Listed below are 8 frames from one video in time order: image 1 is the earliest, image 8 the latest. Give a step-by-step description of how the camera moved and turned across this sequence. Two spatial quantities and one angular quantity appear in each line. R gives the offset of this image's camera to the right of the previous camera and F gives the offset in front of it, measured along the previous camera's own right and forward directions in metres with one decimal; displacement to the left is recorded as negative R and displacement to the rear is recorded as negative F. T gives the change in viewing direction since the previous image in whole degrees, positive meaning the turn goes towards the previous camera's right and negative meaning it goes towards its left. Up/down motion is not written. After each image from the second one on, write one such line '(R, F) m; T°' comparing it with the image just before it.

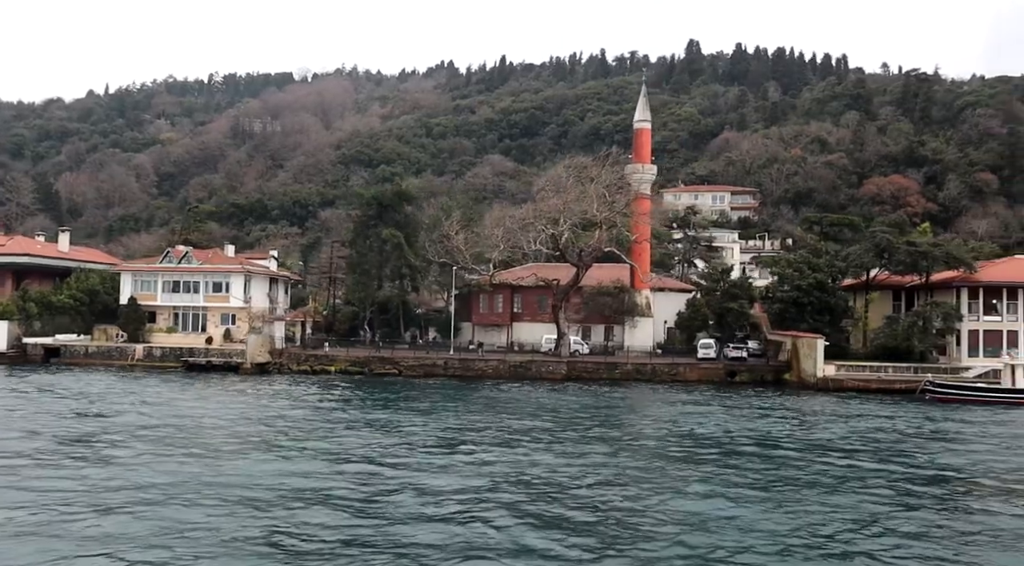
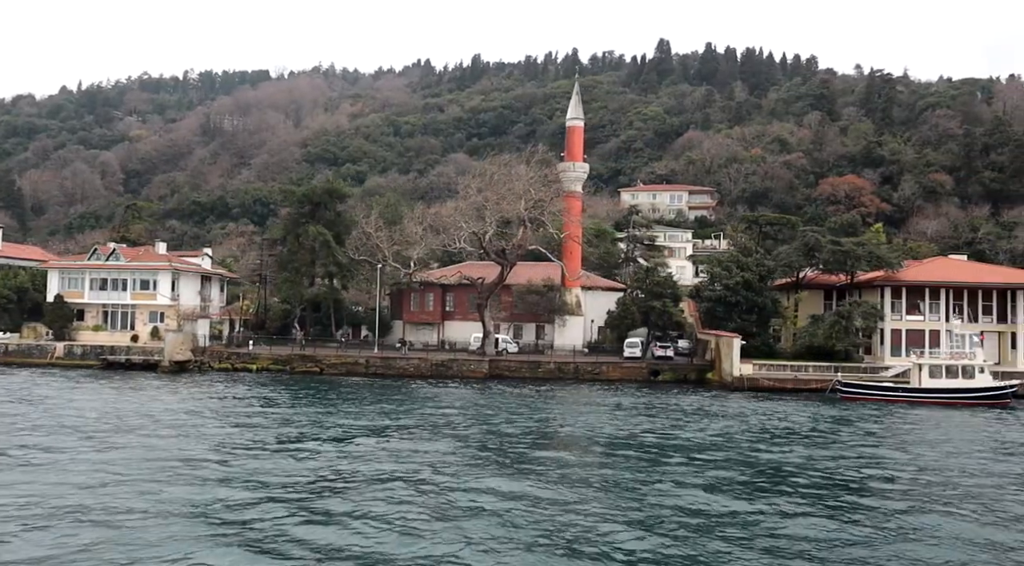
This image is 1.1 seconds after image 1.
(+3.1, +0.2) m; +1°
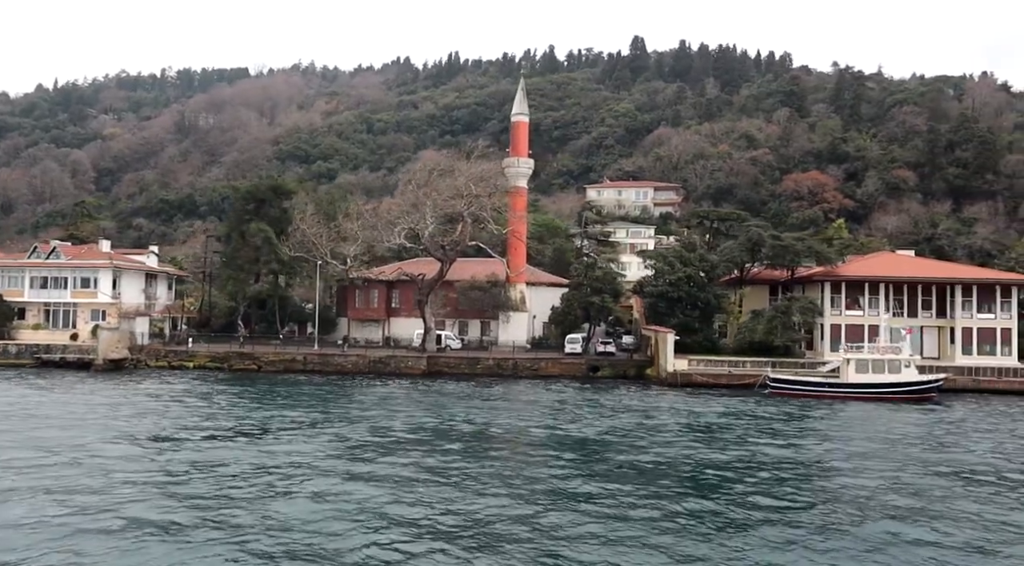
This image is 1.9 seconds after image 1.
(+2.4, +0.2) m; +1°
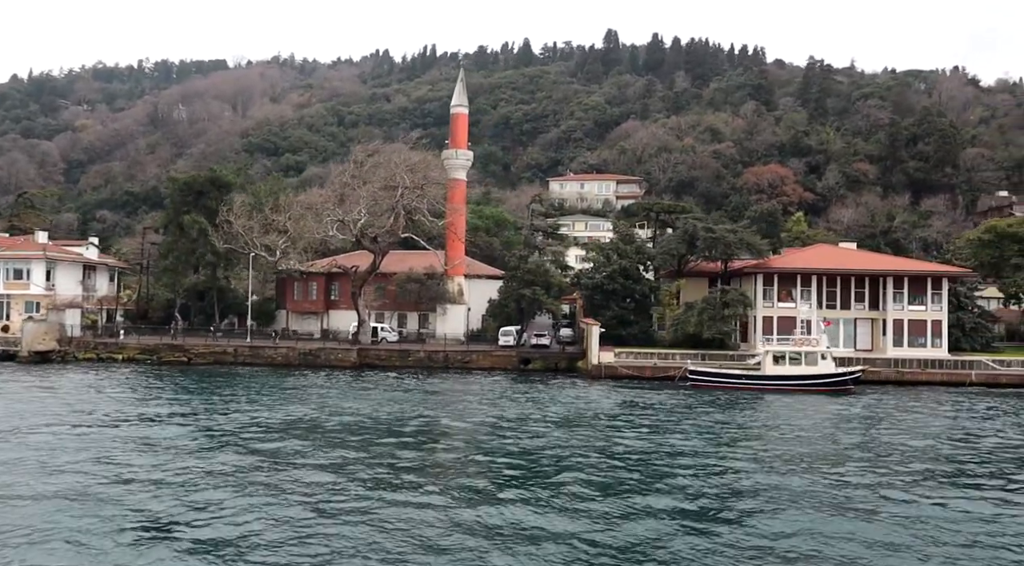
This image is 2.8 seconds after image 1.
(+2.7, +0.2) m; +1°
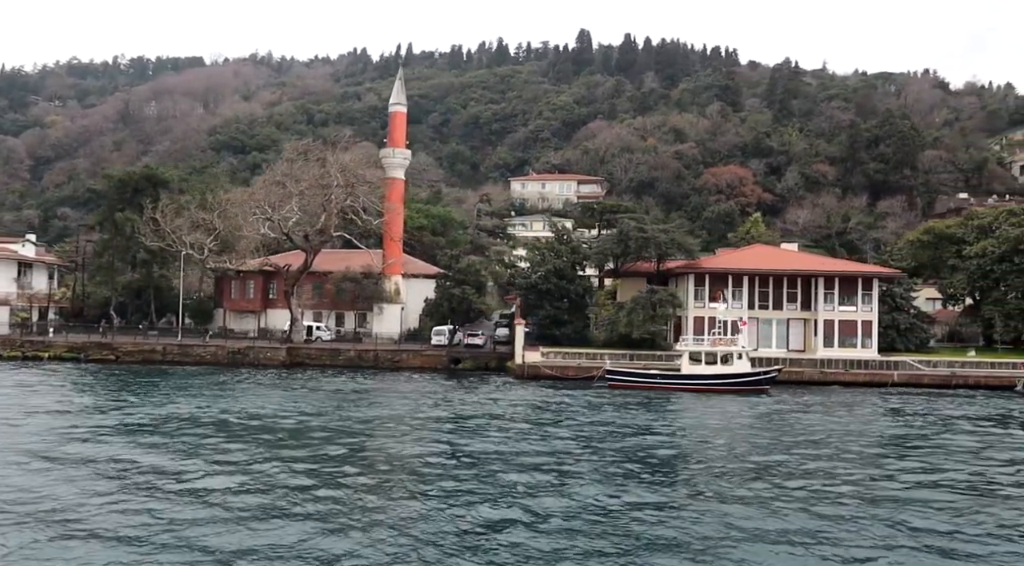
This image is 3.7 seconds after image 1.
(+2.6, +0.1) m; +1°
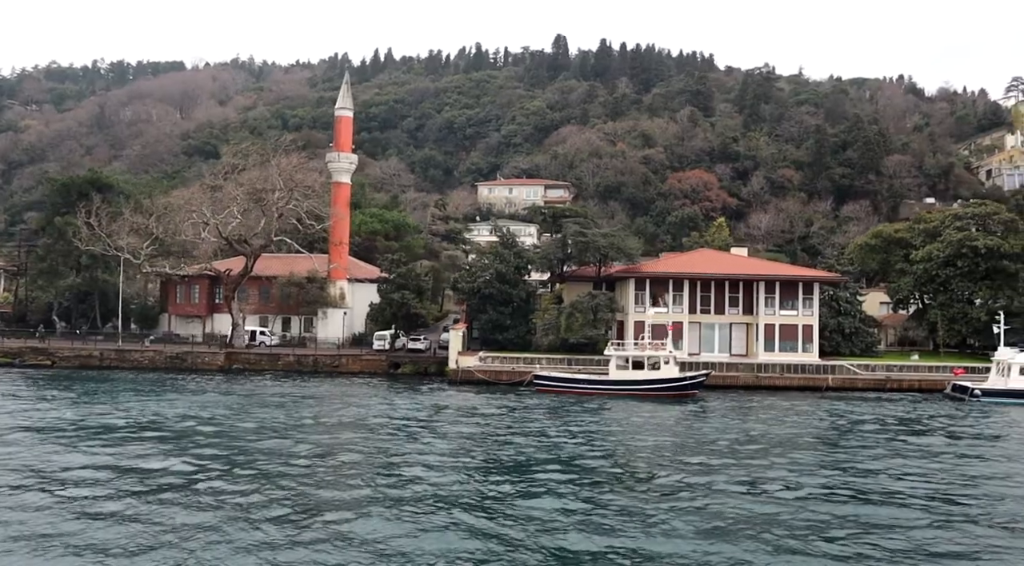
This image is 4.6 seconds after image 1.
(+2.4, +0.2) m; +1°
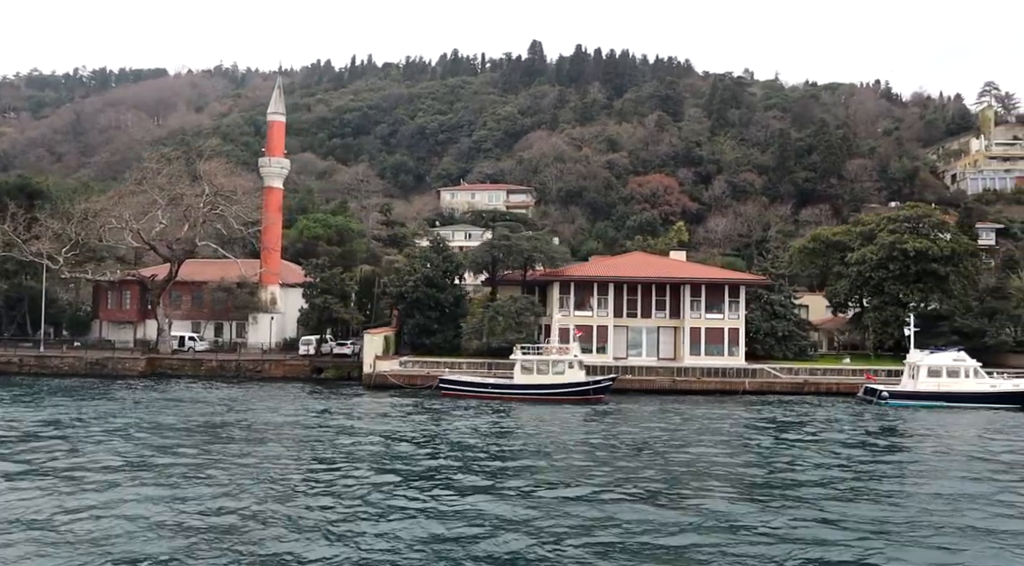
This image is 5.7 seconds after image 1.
(+3.4, +0.3) m; 0°
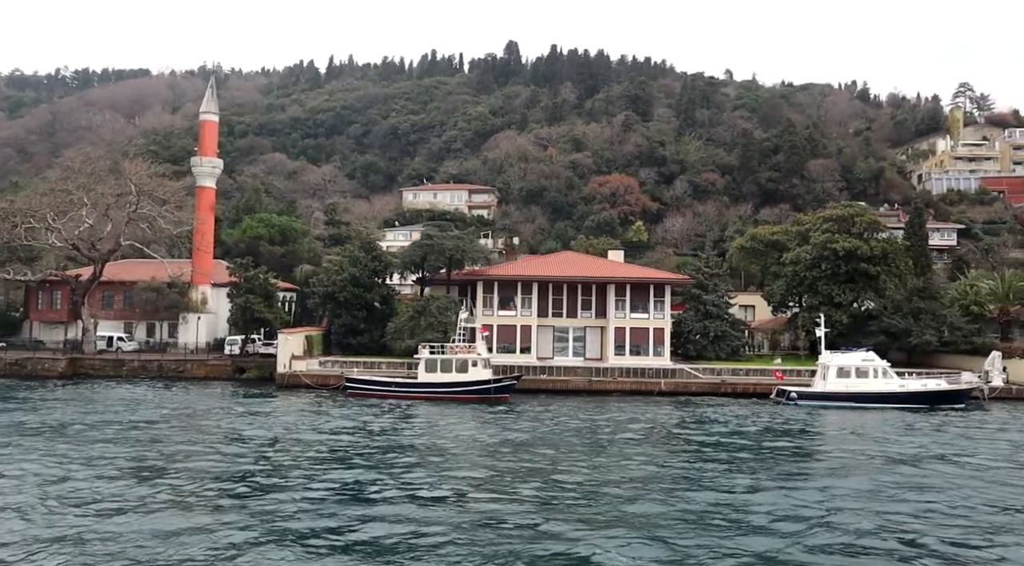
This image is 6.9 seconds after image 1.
(+3.3, +0.3) m; 0°
